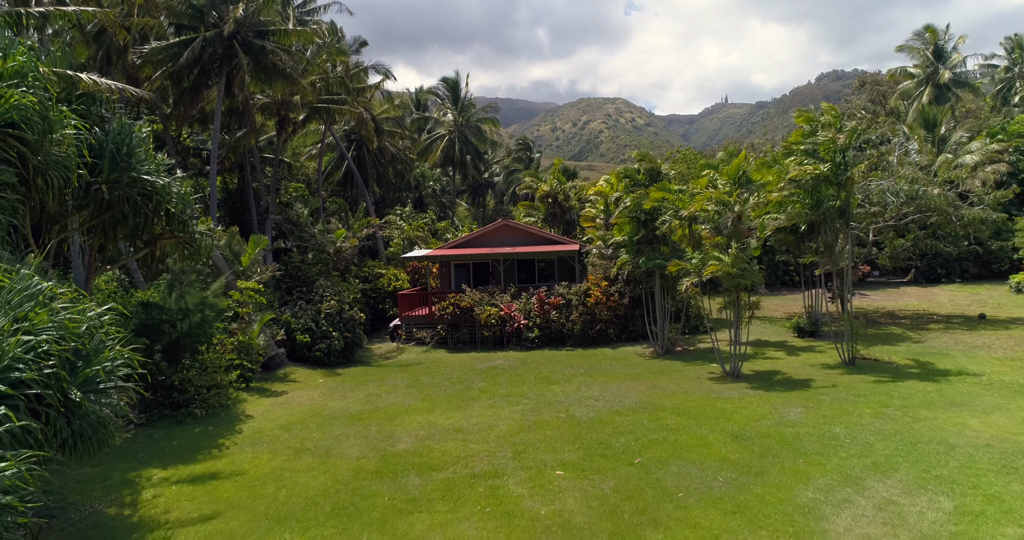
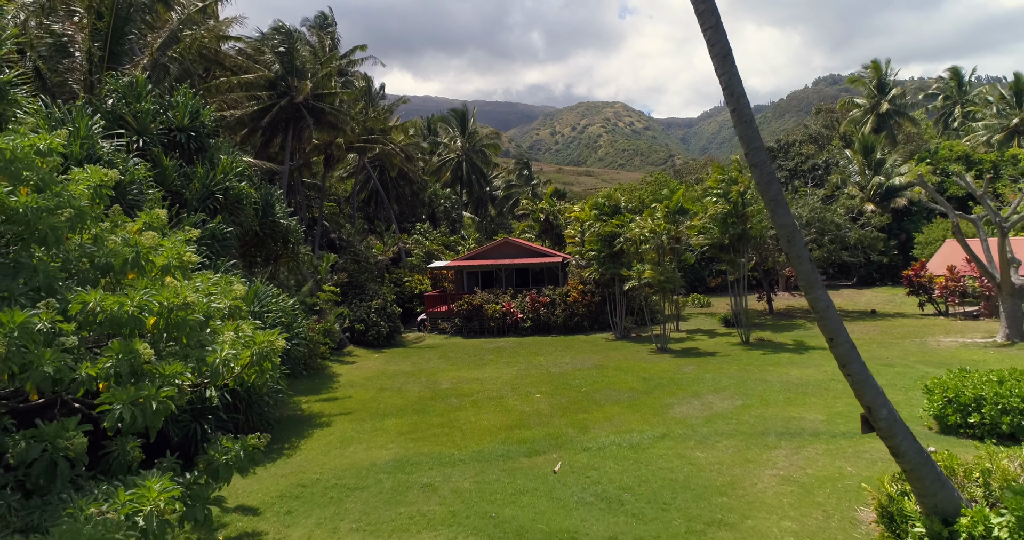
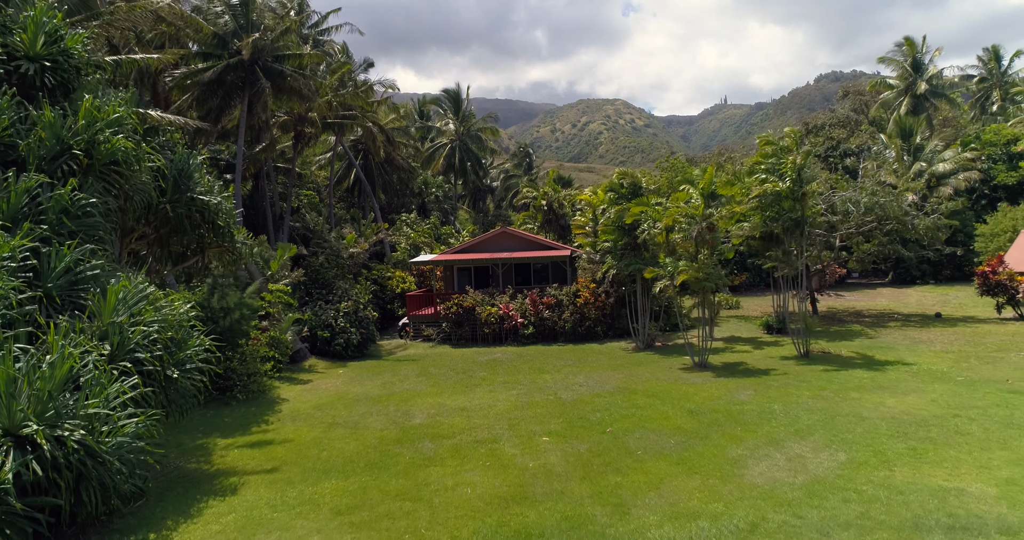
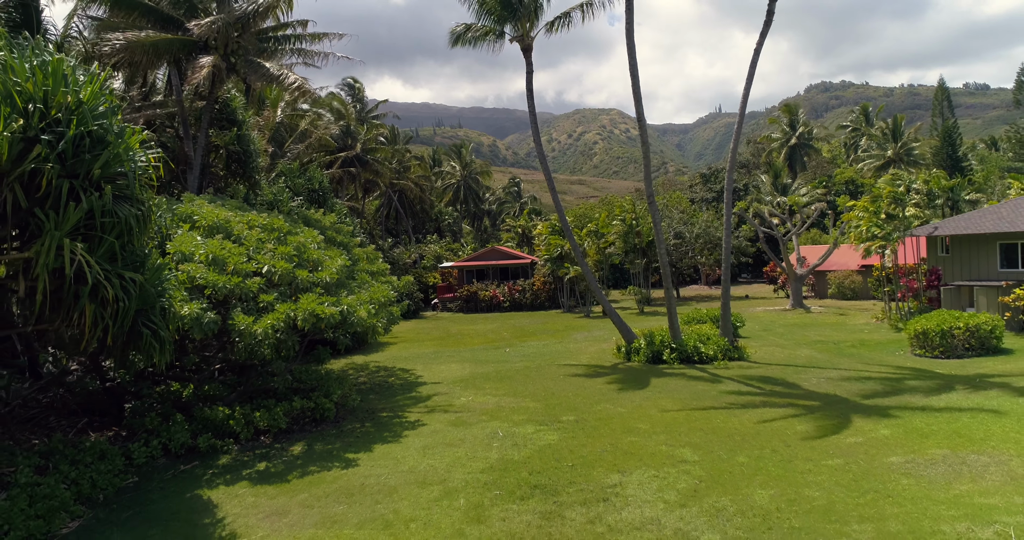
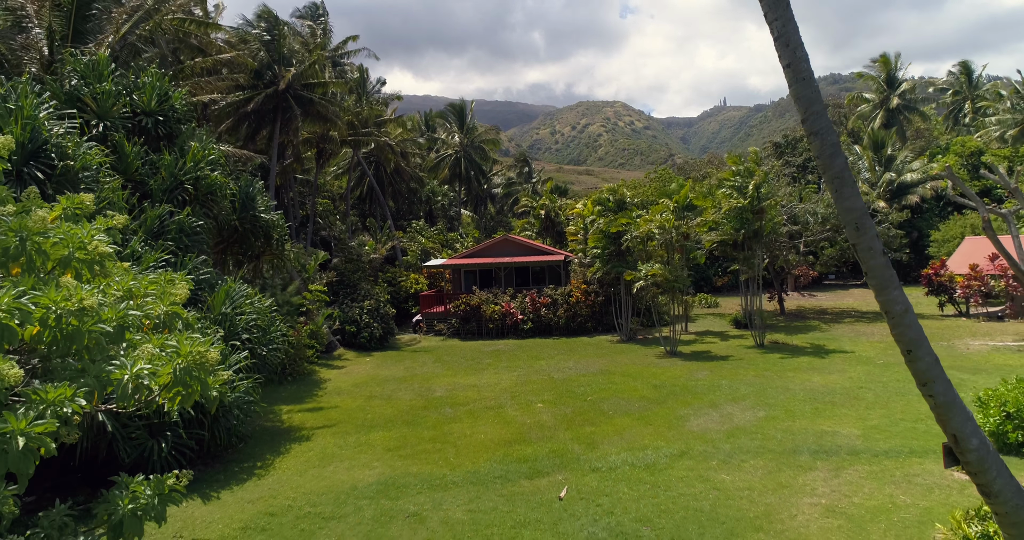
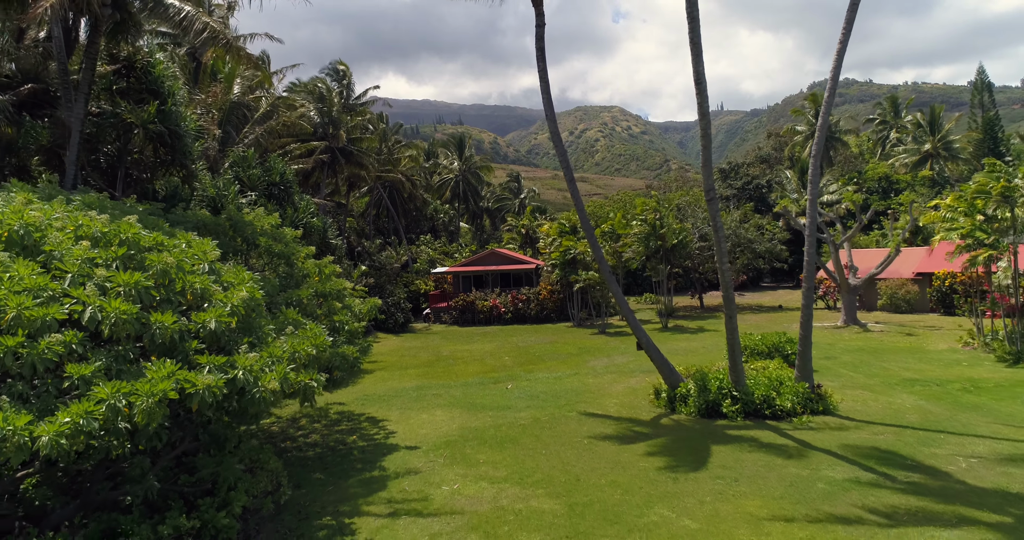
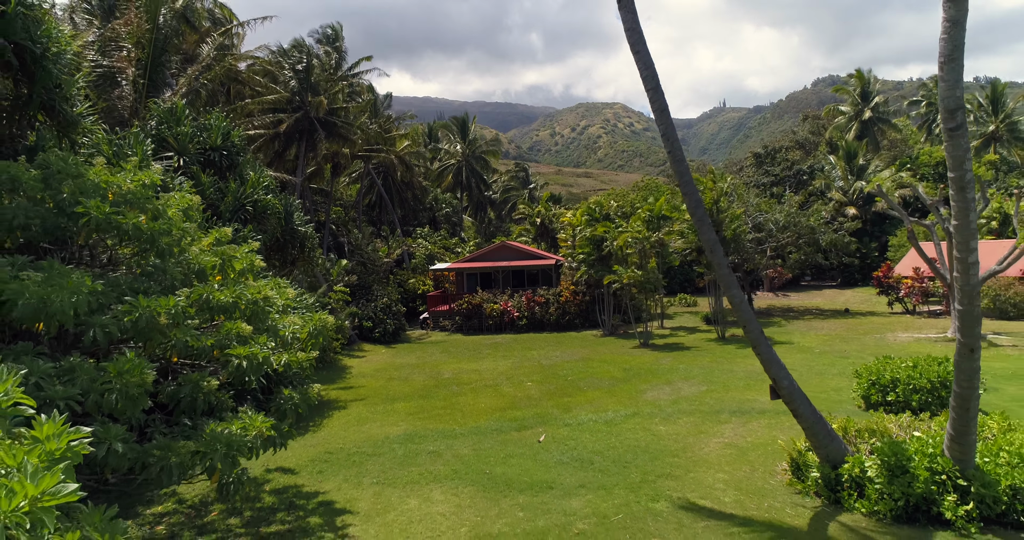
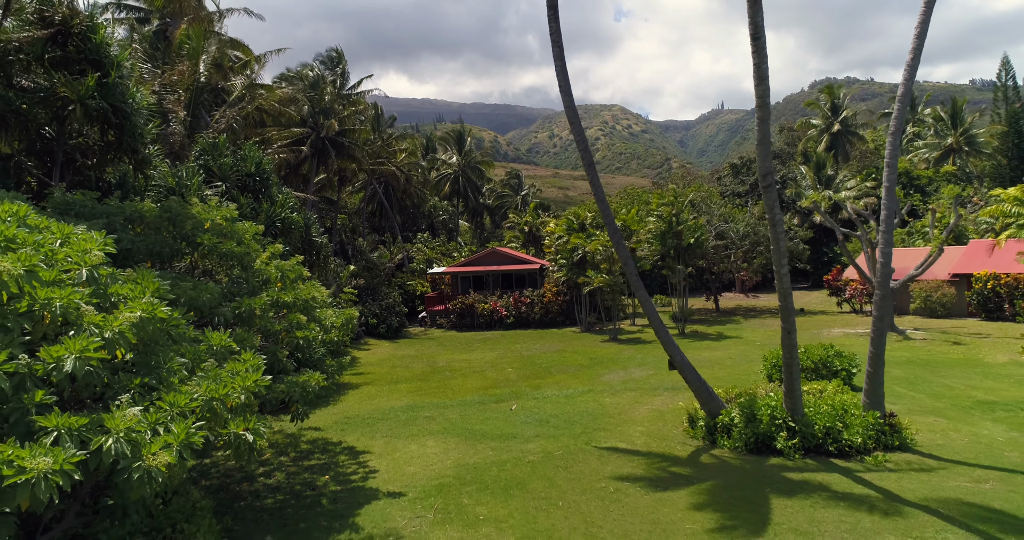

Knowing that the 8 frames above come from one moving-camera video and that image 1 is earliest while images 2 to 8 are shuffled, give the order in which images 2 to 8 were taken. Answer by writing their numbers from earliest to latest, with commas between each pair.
3, 5, 2, 7, 8, 6, 4
